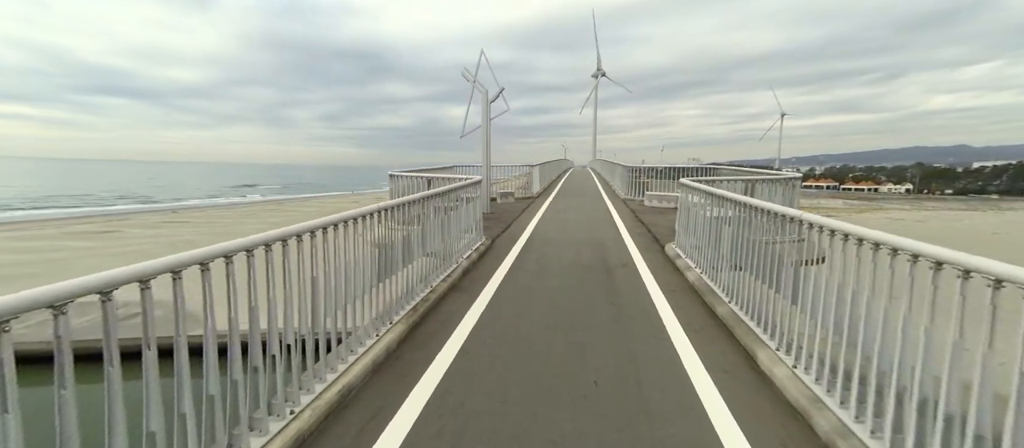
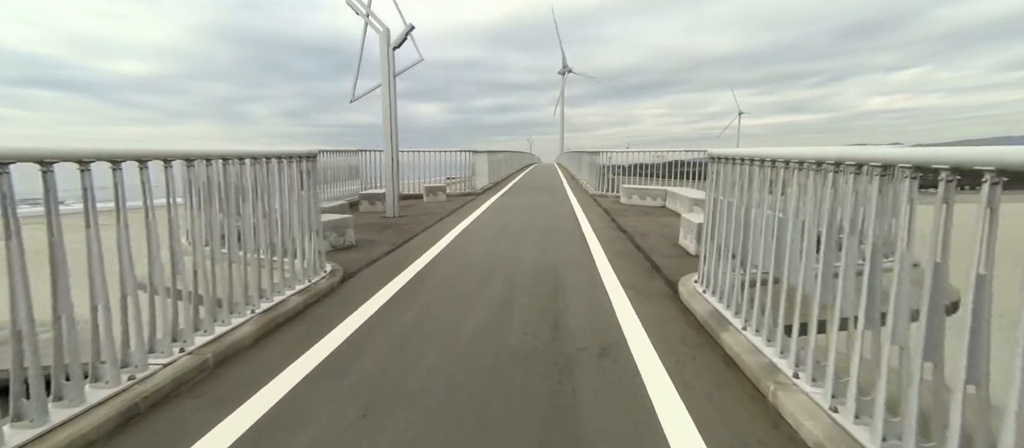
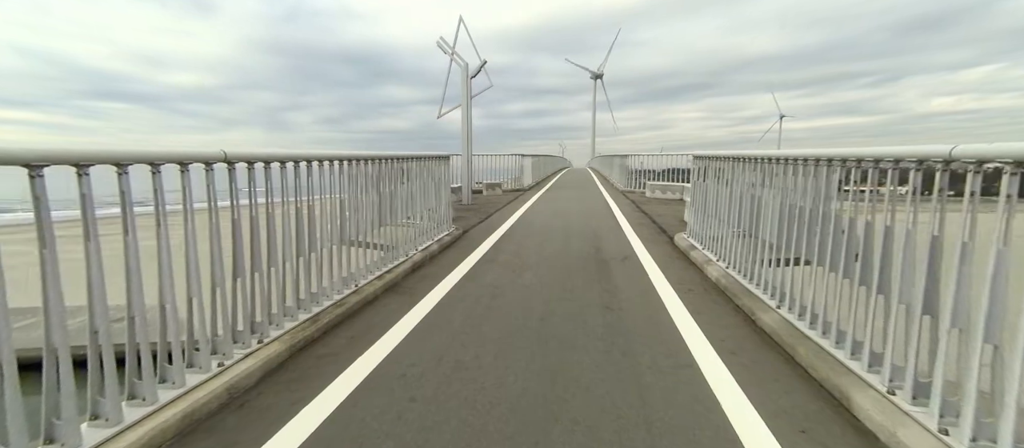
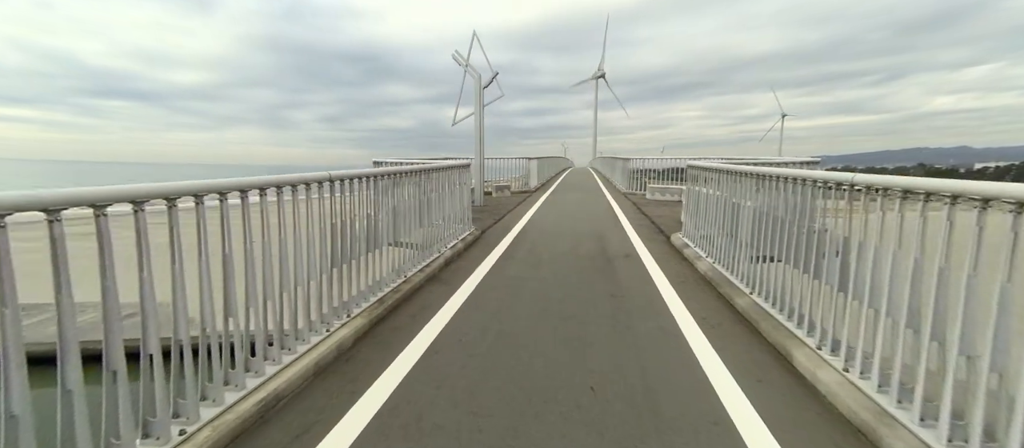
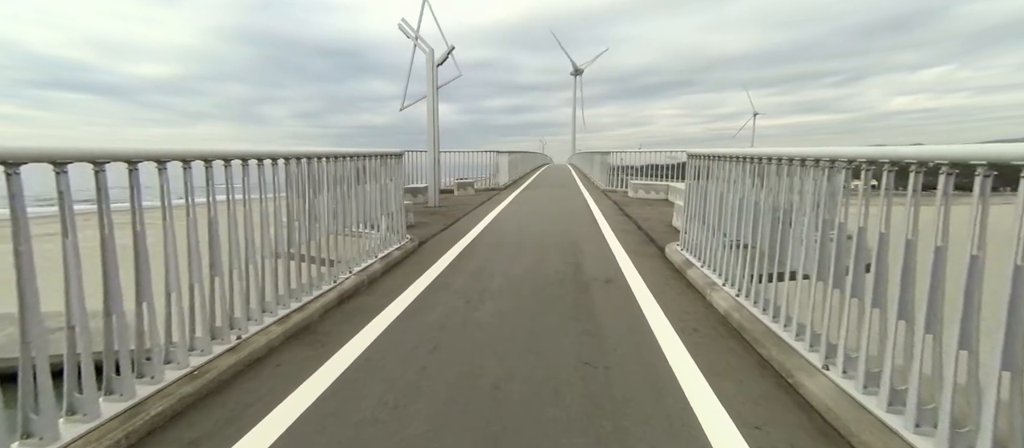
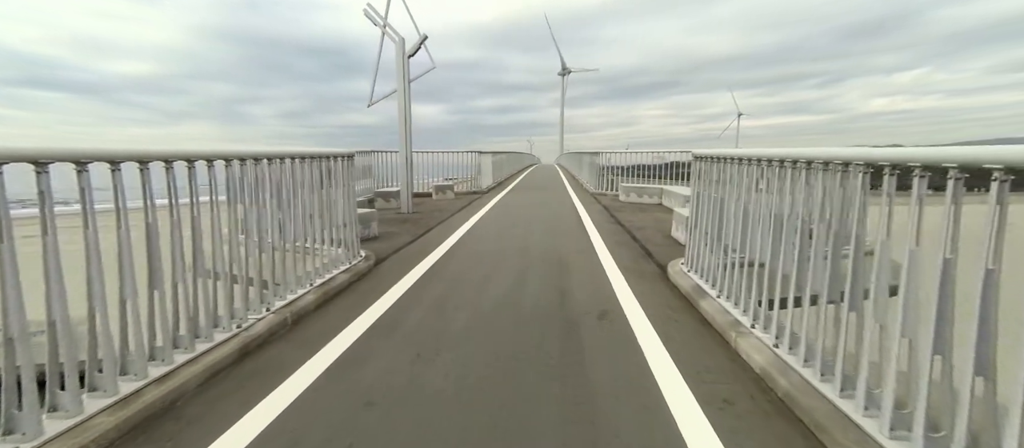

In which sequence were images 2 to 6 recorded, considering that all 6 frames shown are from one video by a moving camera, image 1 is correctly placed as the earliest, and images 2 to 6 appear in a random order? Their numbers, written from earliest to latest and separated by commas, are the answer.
4, 3, 5, 6, 2
